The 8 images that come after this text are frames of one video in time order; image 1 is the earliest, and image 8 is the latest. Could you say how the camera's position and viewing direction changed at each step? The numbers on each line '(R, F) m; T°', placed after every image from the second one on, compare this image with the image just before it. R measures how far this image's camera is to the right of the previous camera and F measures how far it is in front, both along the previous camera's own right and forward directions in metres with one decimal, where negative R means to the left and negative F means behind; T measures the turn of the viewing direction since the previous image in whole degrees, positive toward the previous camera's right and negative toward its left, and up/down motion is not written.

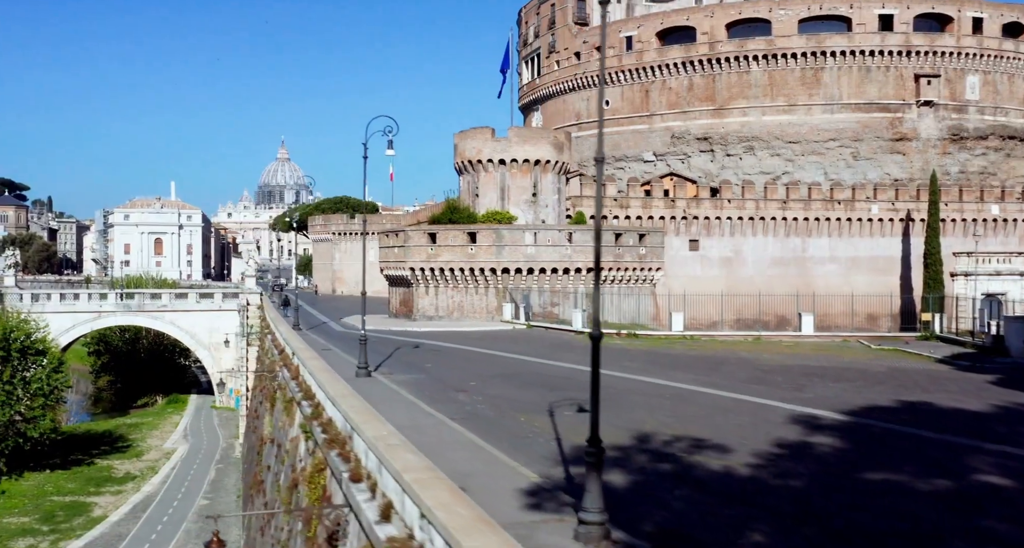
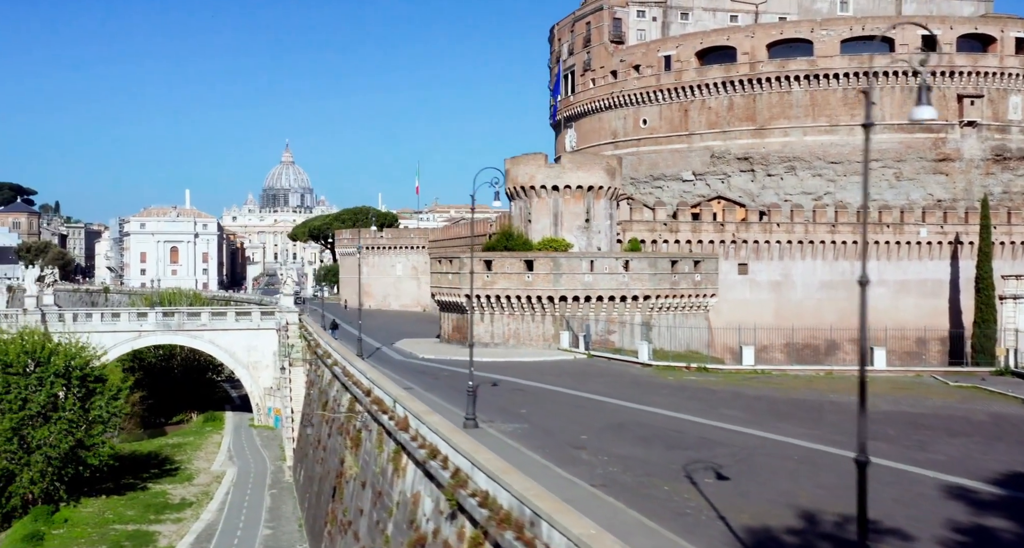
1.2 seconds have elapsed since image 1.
(-1.4, 0.0) m; -1°
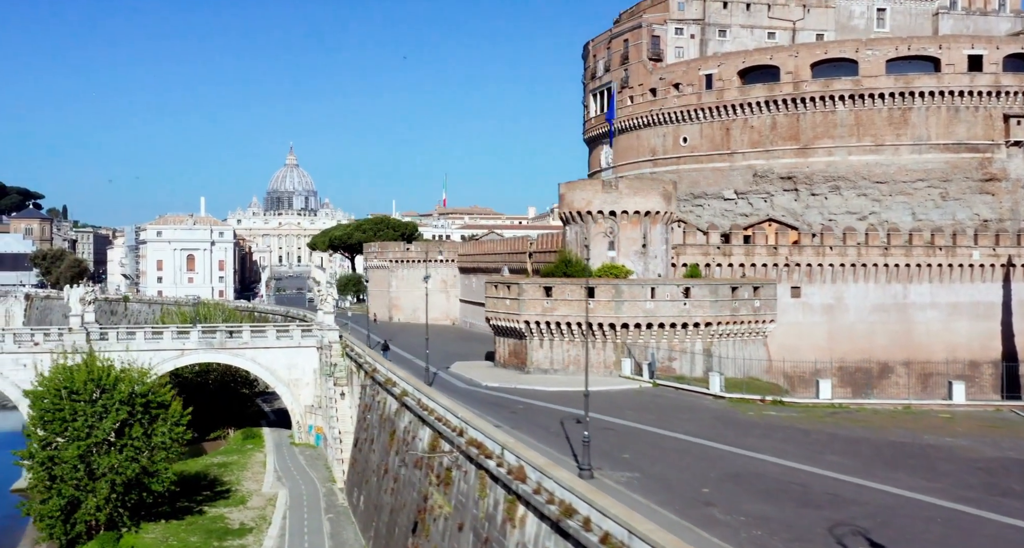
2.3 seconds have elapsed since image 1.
(-1.5, 0.0) m; -1°
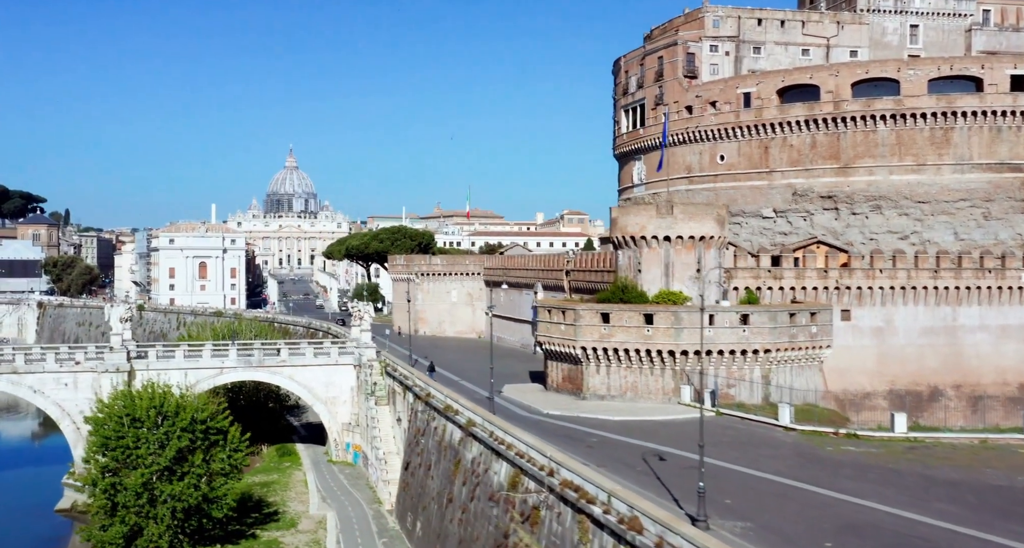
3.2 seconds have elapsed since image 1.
(-1.5, 0.0) m; 0°
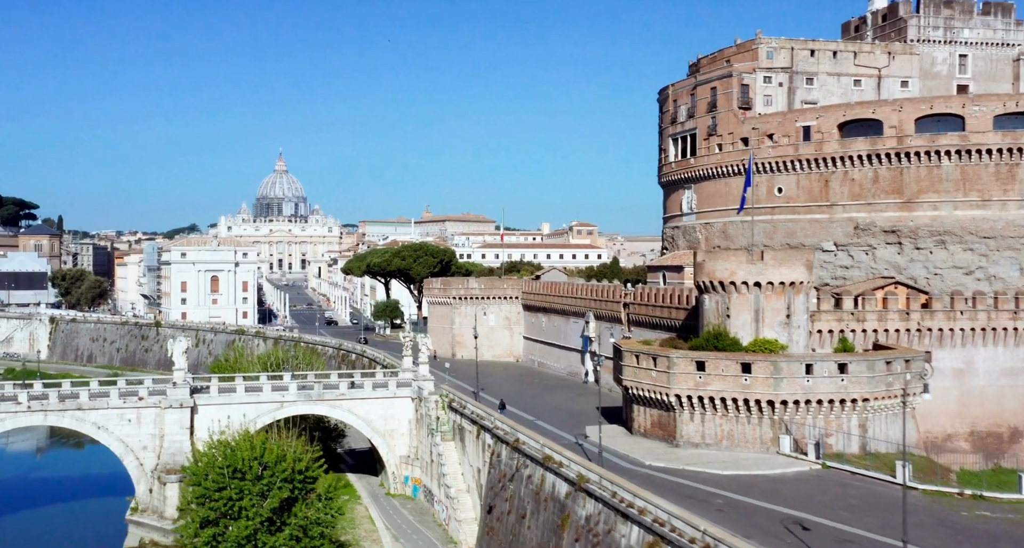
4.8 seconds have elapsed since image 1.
(-2.8, 0.0) m; 0°
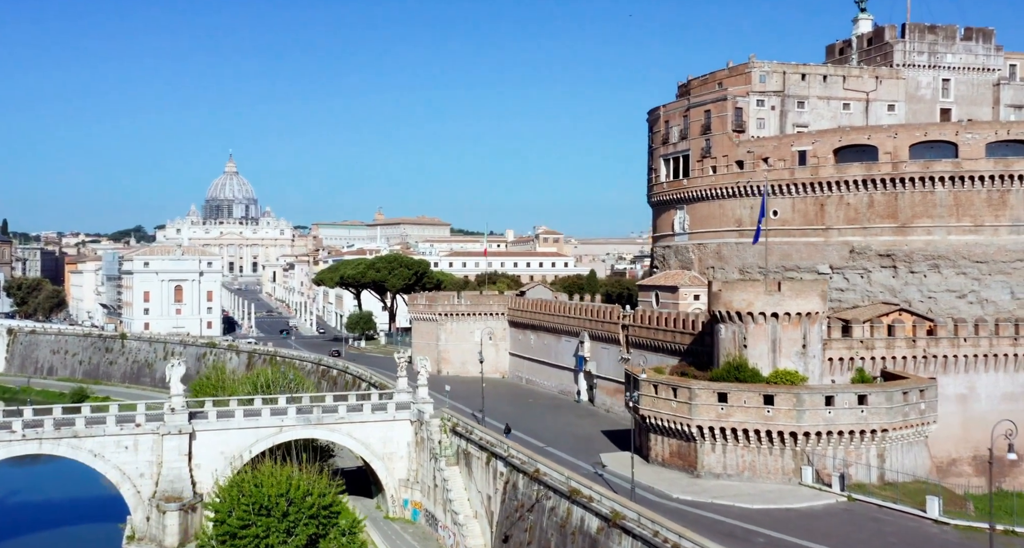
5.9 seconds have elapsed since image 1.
(-1.9, 0.0) m; +3°
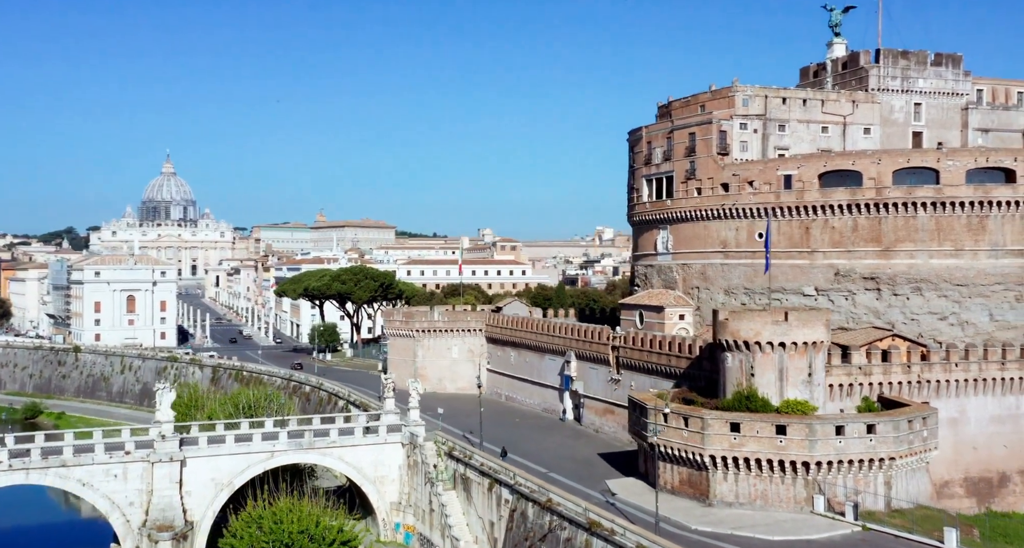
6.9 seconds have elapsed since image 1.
(-2.0, -0.1) m; +3°
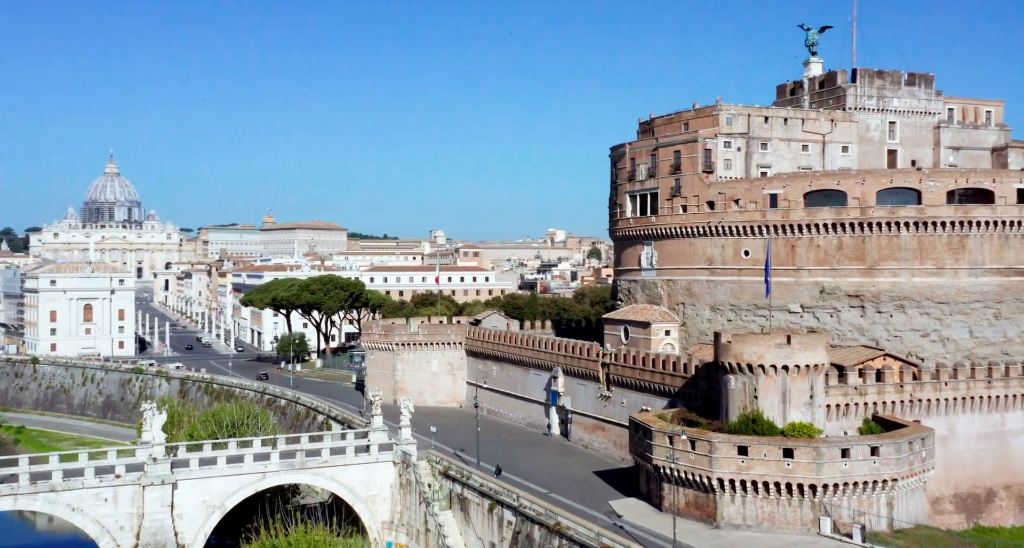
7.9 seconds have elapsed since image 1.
(-1.7, -0.1) m; +3°
